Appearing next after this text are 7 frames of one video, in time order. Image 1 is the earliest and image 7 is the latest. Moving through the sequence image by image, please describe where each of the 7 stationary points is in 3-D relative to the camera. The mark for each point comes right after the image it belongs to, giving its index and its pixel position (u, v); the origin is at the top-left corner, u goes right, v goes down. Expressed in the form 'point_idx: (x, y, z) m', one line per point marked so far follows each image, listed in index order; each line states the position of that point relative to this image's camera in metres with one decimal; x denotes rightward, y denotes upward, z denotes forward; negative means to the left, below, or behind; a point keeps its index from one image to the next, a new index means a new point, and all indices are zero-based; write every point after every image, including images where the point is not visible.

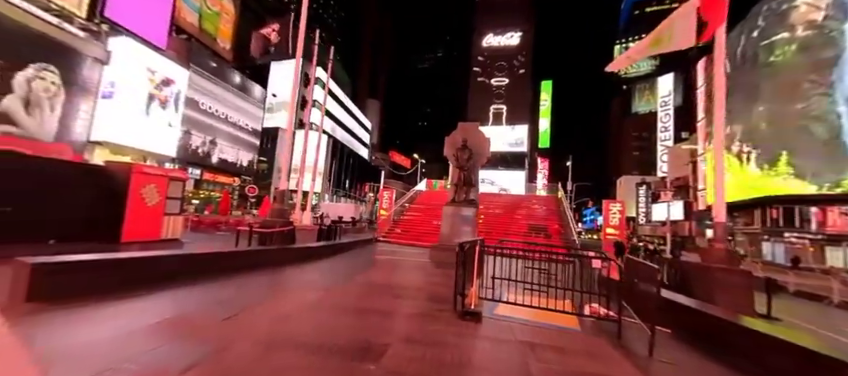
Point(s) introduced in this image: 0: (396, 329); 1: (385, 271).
0: (-0.2, -1.4, +3.1) m
1: (-1.1, -2.1, +8.3) m
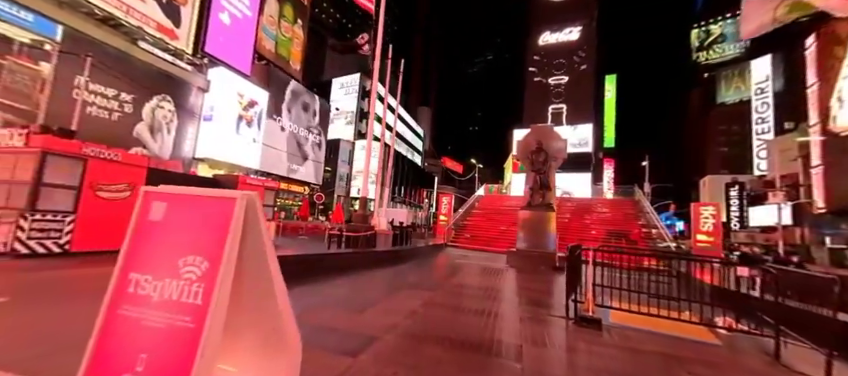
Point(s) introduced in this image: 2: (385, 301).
0: (+0.9, -1.4, +3.1) m
1: (+1.0, -2.3, +8.4) m
2: (-0.5, -1.5, +4.4) m
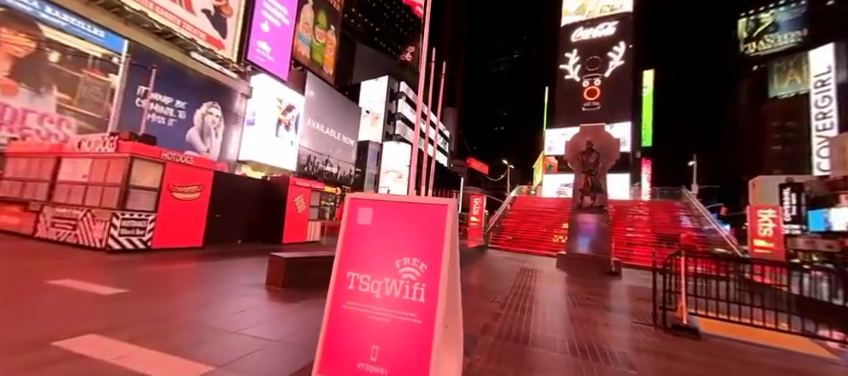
0: (+1.8, -1.5, +3.1) m
1: (+2.3, -2.3, +8.3) m
2: (+0.4, -1.6, +4.4) m
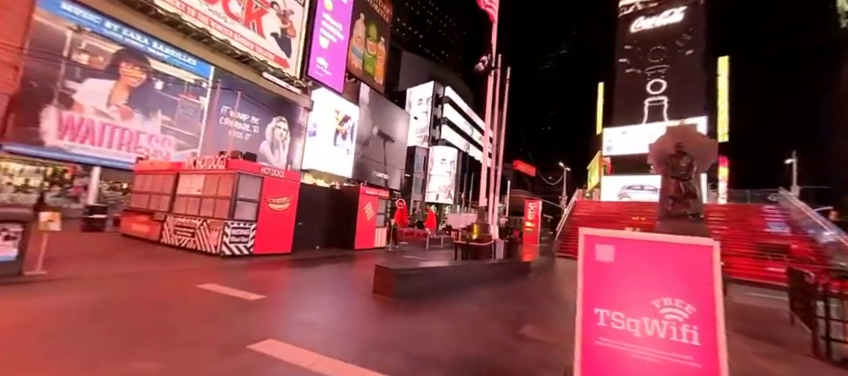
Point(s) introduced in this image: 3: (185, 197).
0: (+3.0, -1.6, +2.8) m
1: (+4.2, -2.5, +7.9) m
2: (+1.8, -1.8, +4.3) m
3: (-6.7, -0.2, +8.9) m
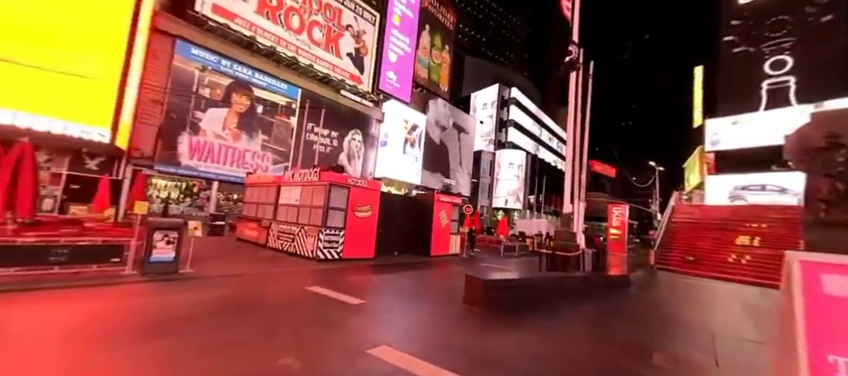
0: (+3.8, -1.6, +2.0) m
1: (+6.1, -2.6, +6.6) m
2: (+3.0, -1.8, +3.7) m
3: (-4.3, -0.6, +10.0) m
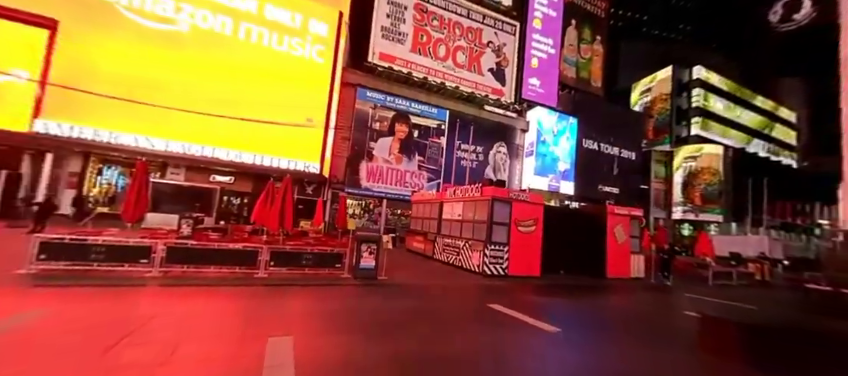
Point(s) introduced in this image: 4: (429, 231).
0: (+4.7, -1.5, -0.1) m
1: (+8.8, -2.5, +3.1) m
2: (+4.7, -1.8, +1.8) m
3: (+0.8, -1.1, +10.7) m
4: (+0.2, -1.6, +12.3) m
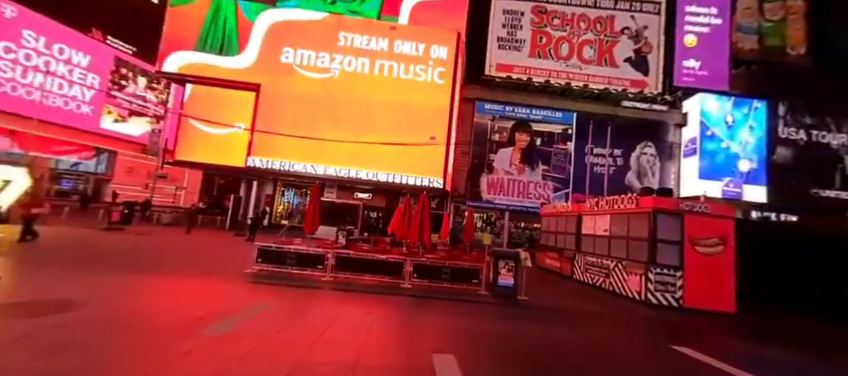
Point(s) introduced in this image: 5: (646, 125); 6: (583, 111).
0: (+4.6, -1.3, -2.0) m
1: (+9.6, -2.3, -0.6) m
2: (+5.3, -1.7, -0.3) m
3: (+4.9, -1.4, +9.5) m
4: (+4.9, -2.0, +11.2) m
5: (+13.6, +3.7, +18.6) m
6: (+9.4, +4.4, +17.9) m
